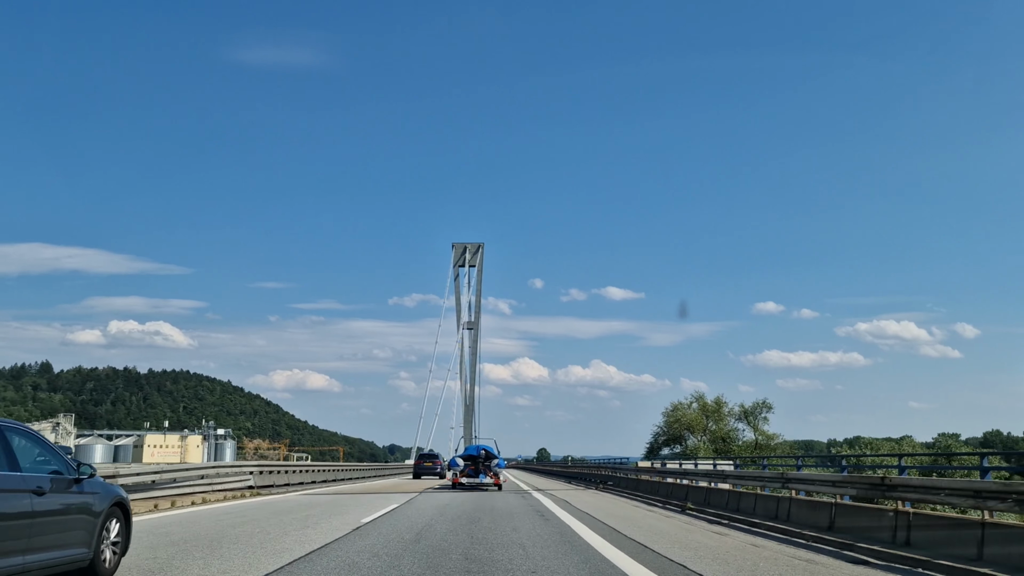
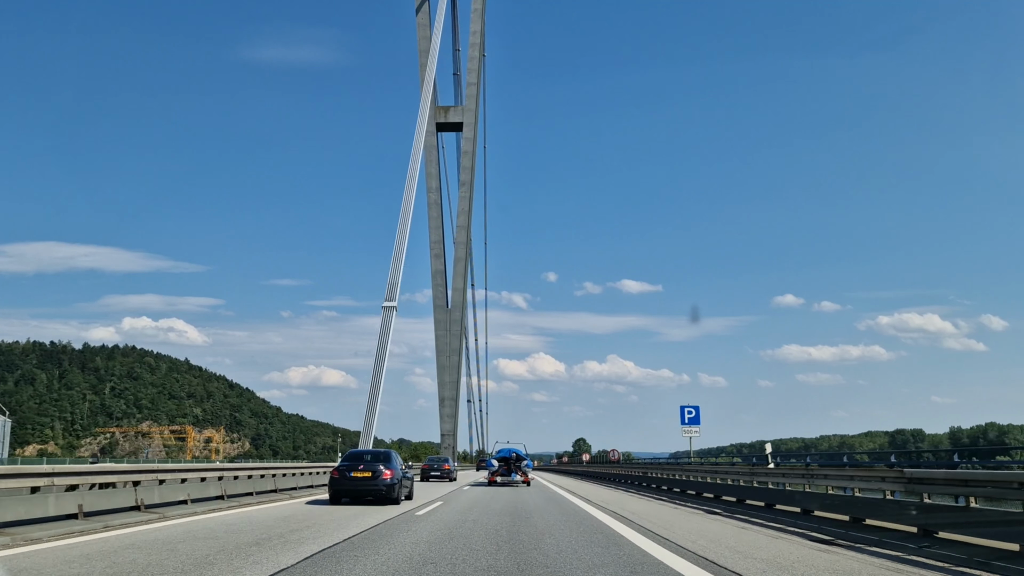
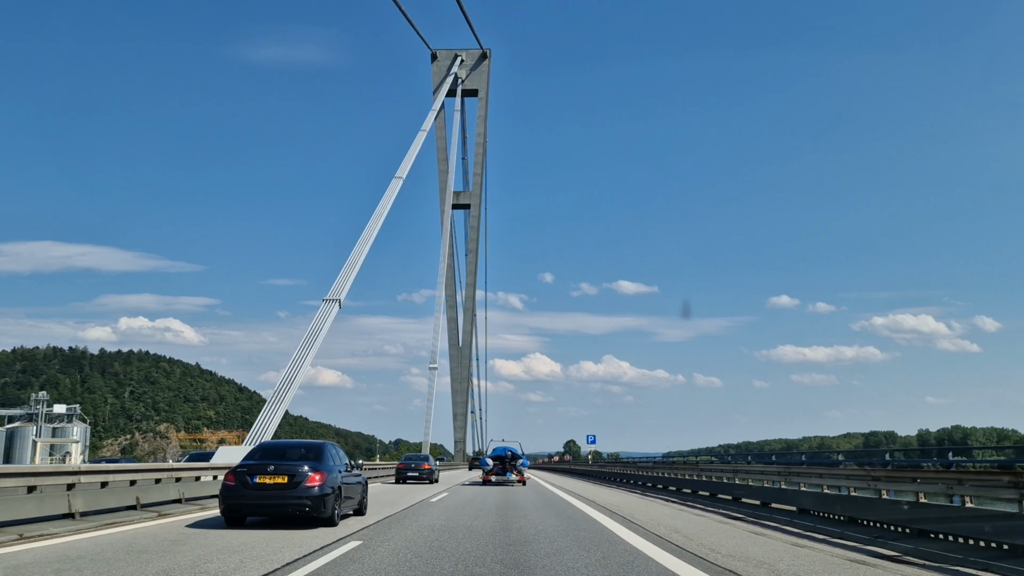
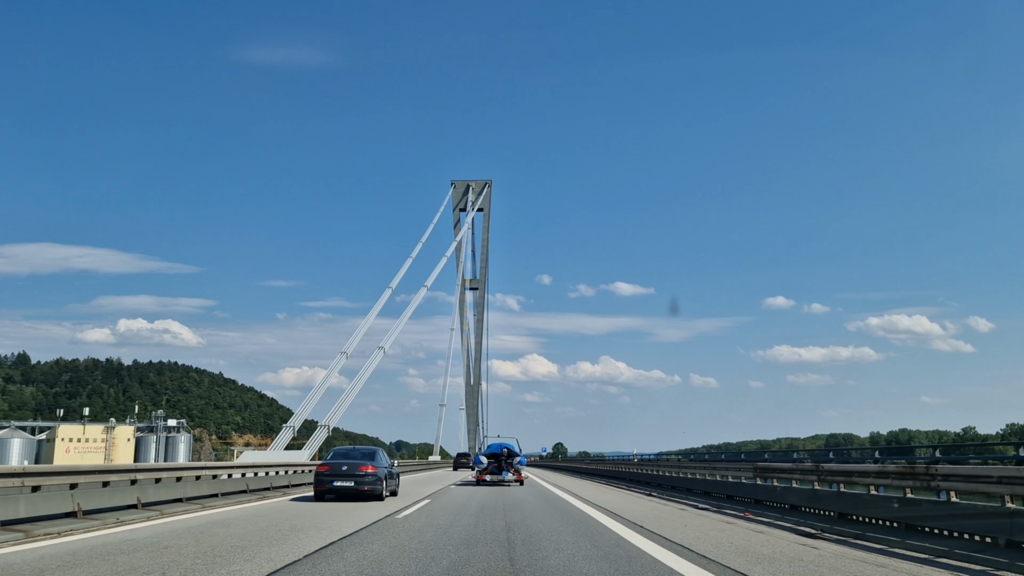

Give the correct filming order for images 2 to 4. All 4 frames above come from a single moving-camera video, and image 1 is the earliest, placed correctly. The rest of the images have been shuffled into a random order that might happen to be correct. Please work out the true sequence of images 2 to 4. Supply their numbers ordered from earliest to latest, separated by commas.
4, 3, 2
